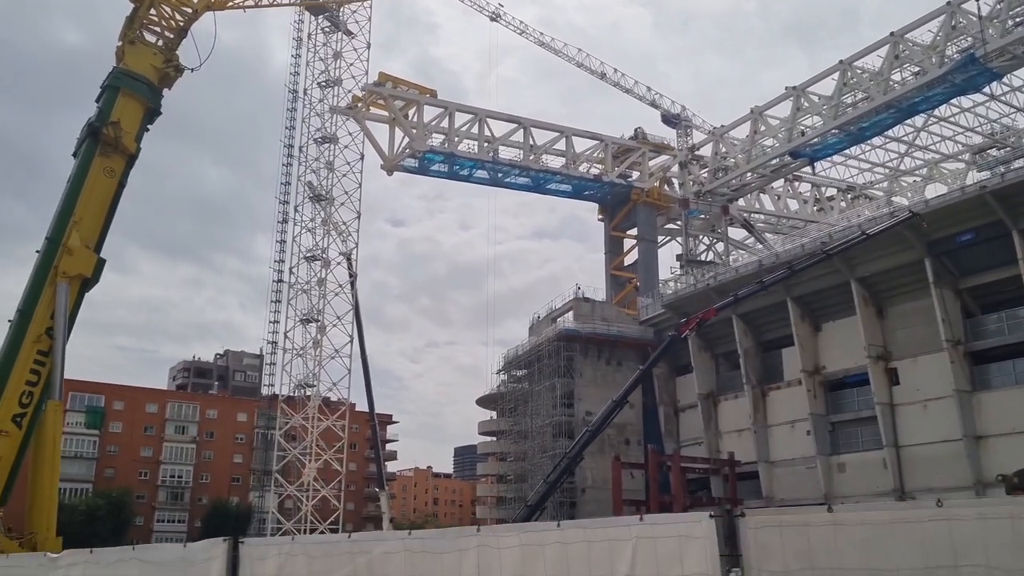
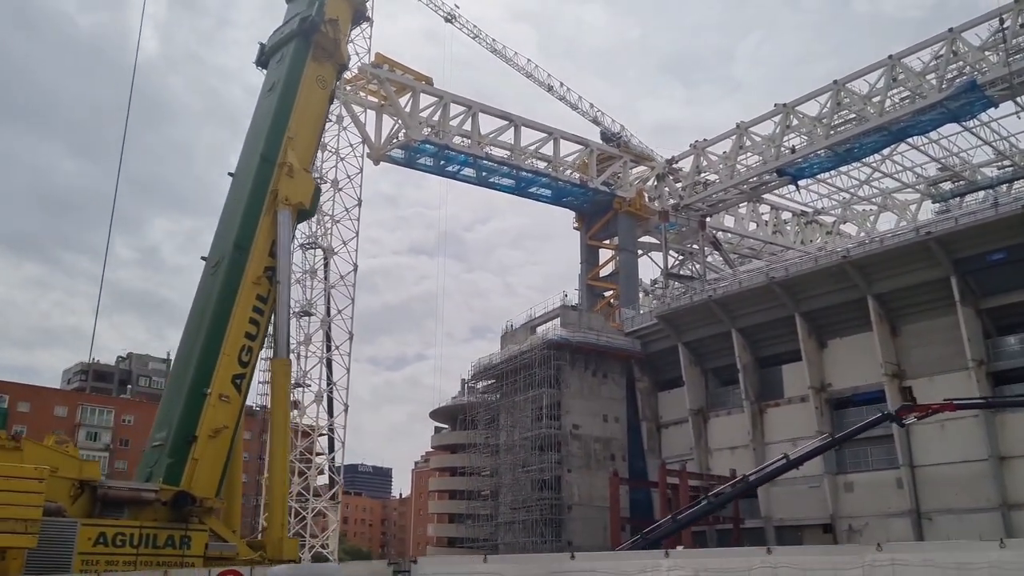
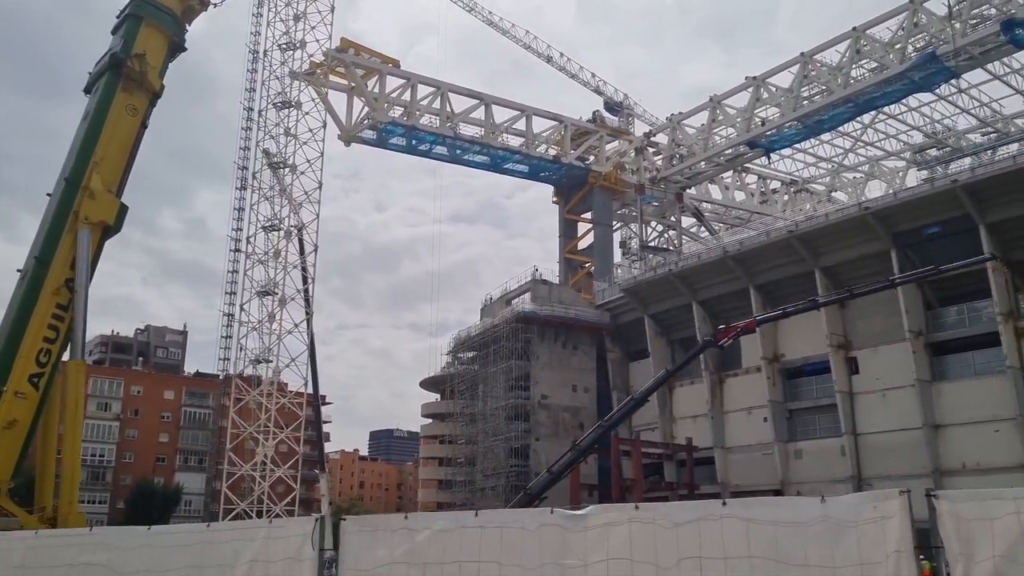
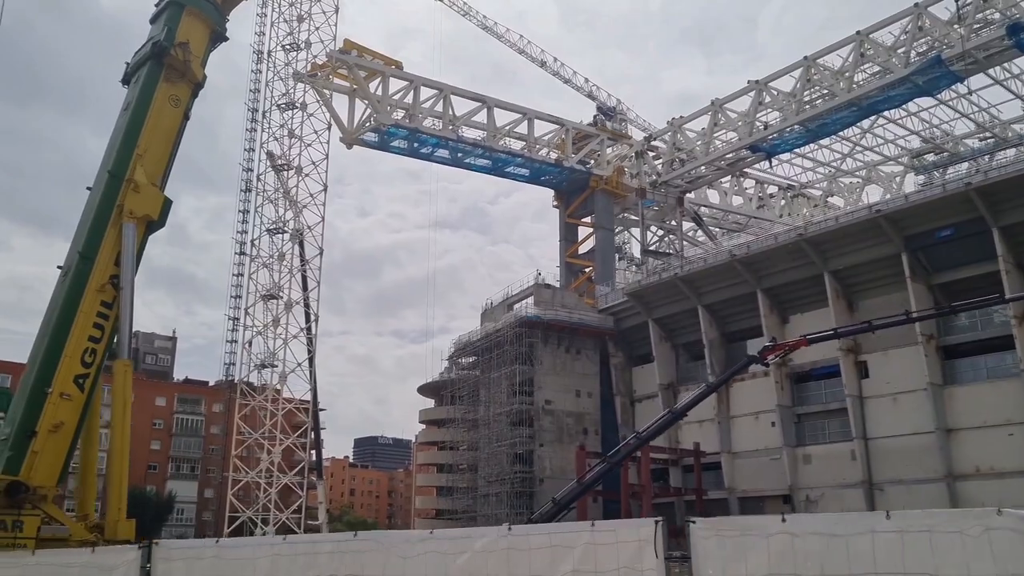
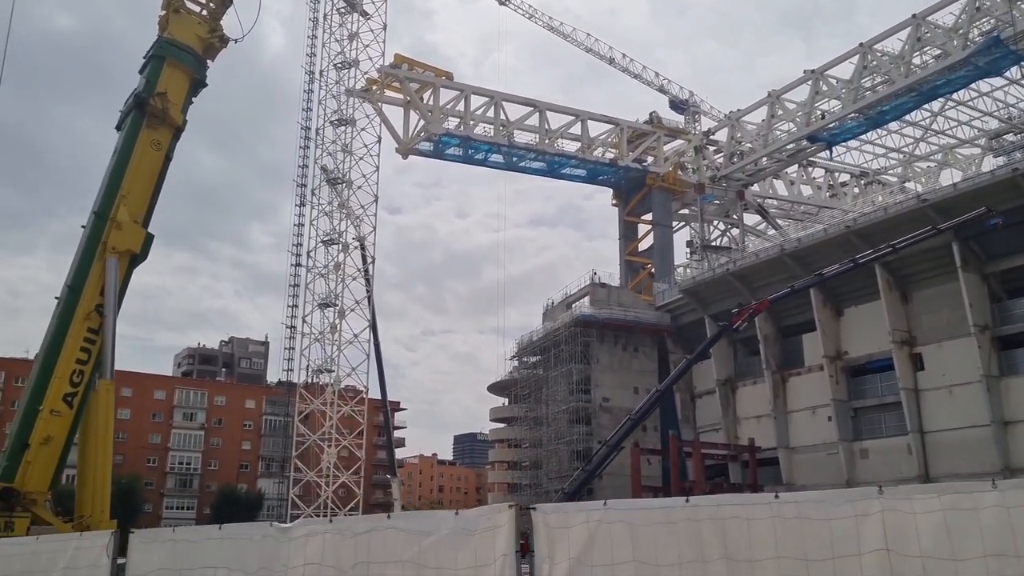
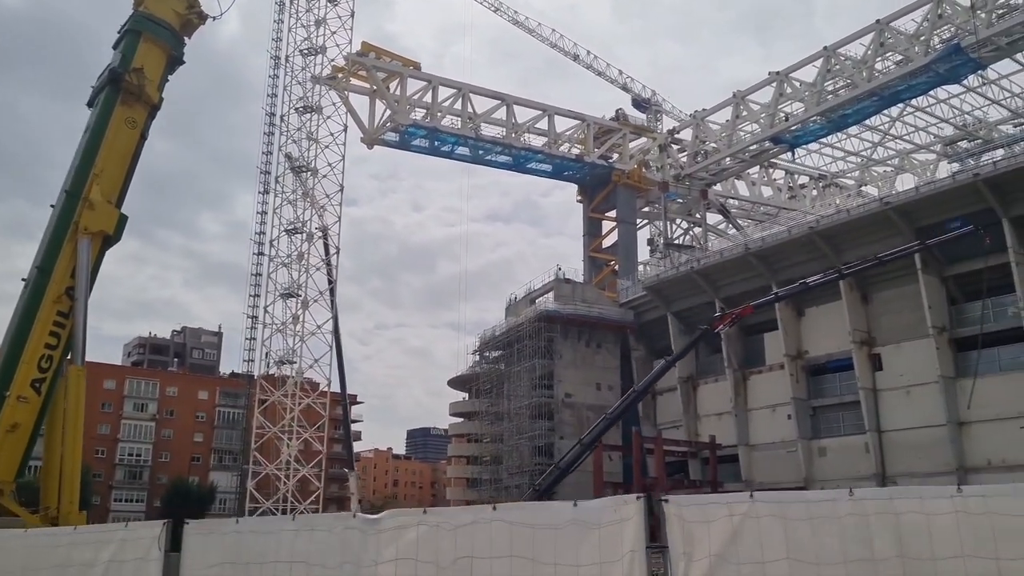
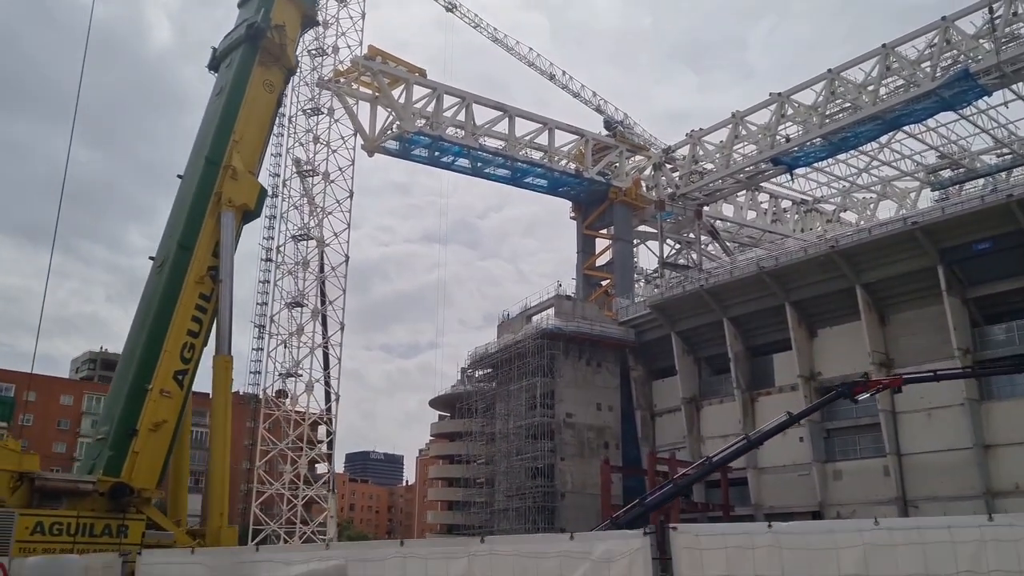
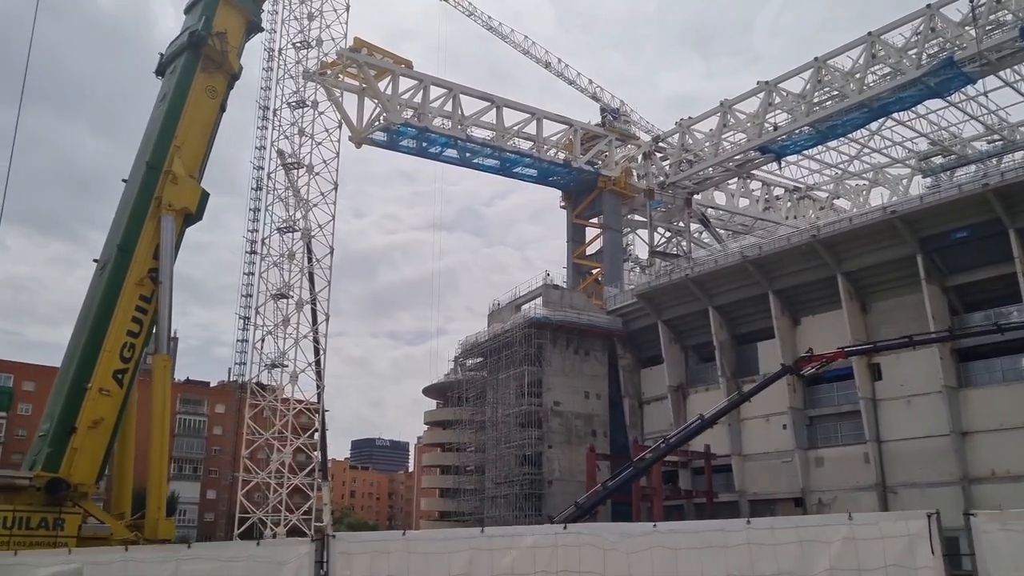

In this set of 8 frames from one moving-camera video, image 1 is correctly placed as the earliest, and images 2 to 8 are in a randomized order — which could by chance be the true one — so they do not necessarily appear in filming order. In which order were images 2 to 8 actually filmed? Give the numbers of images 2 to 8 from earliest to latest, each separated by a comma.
5, 6, 3, 4, 8, 7, 2
